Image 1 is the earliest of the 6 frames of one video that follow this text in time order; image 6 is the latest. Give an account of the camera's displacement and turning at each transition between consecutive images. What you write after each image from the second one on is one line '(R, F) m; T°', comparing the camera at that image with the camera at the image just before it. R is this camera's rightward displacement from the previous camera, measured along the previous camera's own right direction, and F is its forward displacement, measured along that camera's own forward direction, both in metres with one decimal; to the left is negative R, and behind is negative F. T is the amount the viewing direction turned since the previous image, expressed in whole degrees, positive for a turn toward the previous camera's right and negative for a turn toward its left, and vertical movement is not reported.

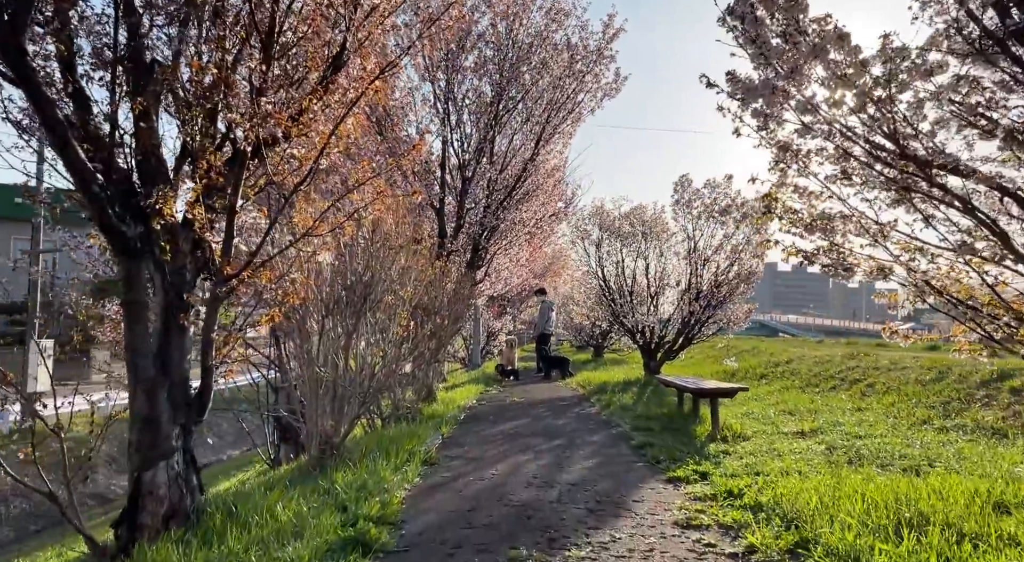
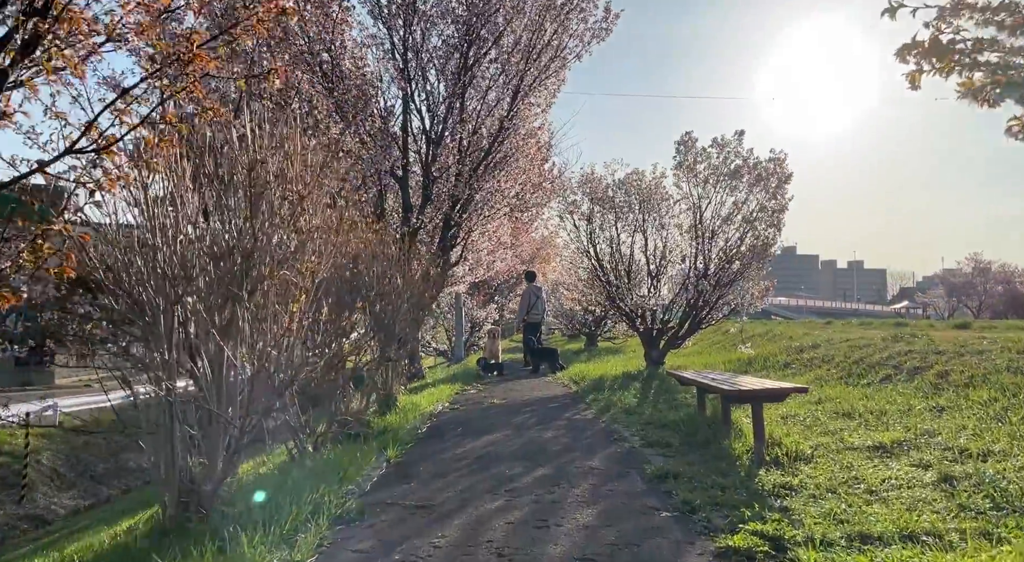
(+0.2, +2.2) m; +1°
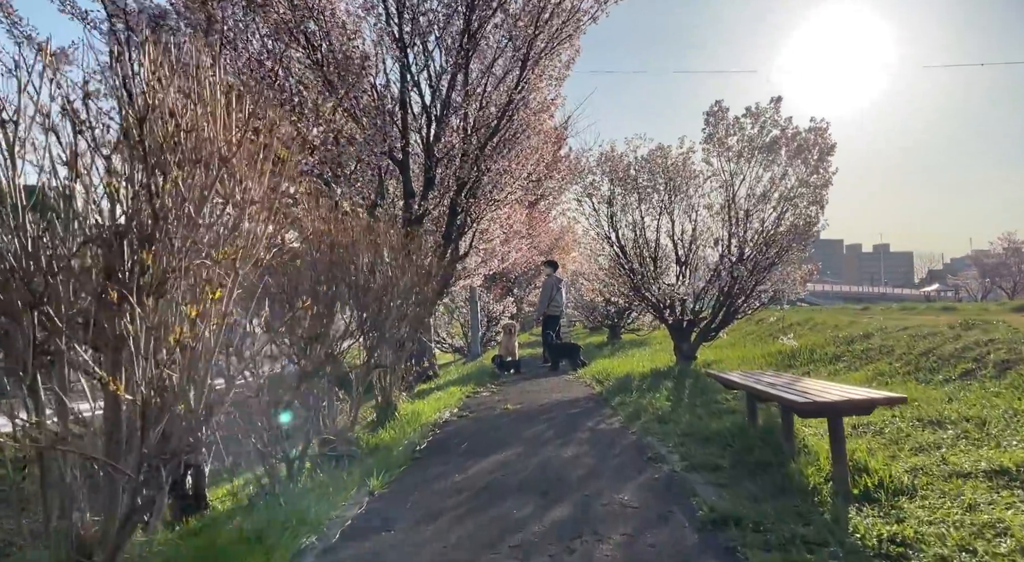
(+0.1, +1.2) m; -2°
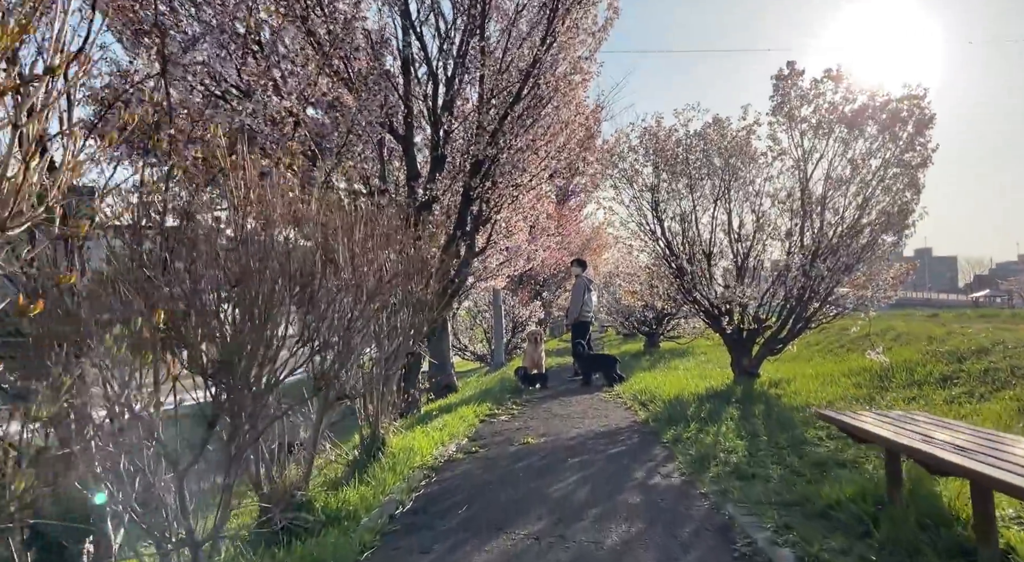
(+0.1, +2.0) m; -2°
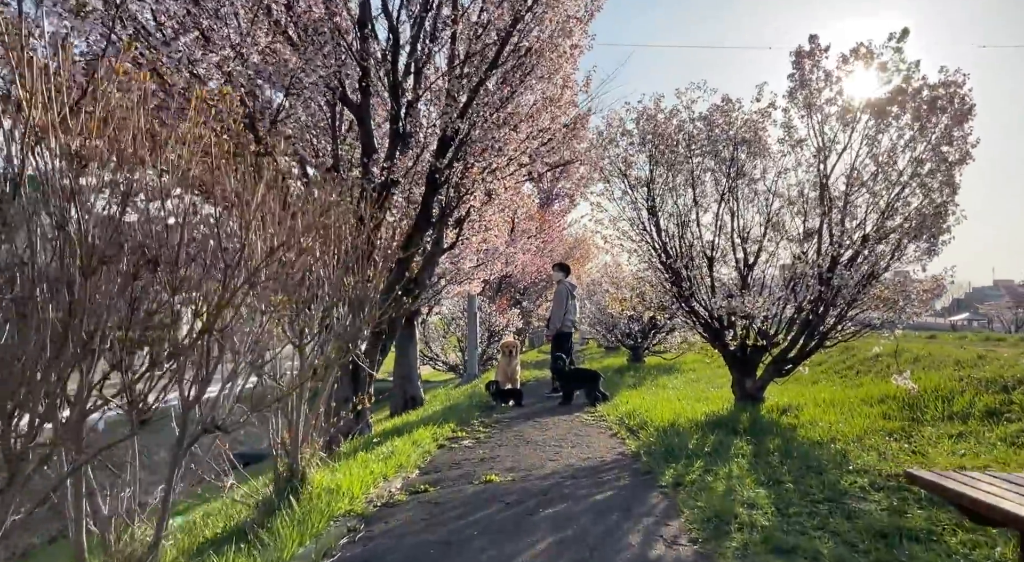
(+0.1, +1.5) m; +1°
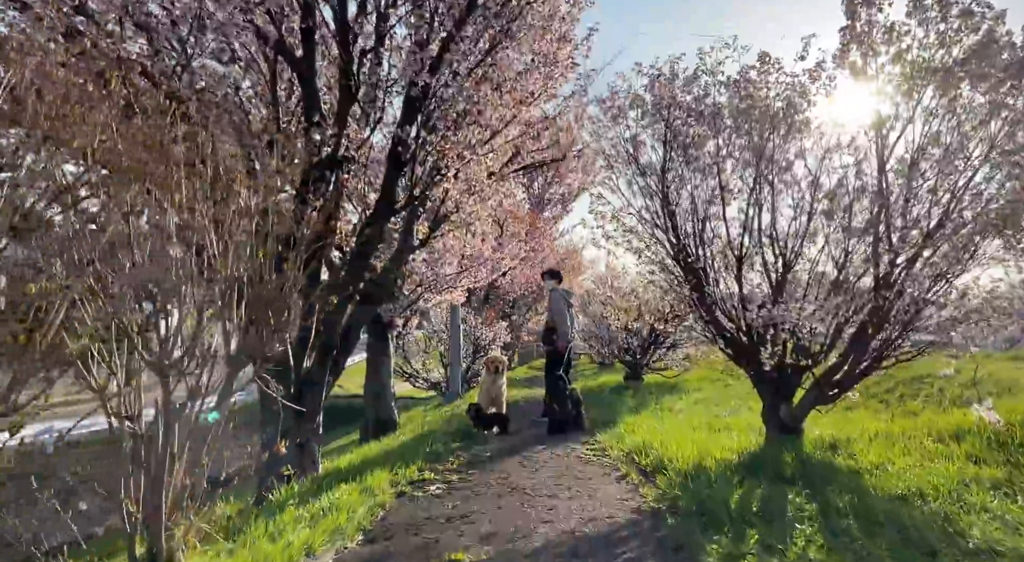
(+0.1, +1.8) m; +1°
